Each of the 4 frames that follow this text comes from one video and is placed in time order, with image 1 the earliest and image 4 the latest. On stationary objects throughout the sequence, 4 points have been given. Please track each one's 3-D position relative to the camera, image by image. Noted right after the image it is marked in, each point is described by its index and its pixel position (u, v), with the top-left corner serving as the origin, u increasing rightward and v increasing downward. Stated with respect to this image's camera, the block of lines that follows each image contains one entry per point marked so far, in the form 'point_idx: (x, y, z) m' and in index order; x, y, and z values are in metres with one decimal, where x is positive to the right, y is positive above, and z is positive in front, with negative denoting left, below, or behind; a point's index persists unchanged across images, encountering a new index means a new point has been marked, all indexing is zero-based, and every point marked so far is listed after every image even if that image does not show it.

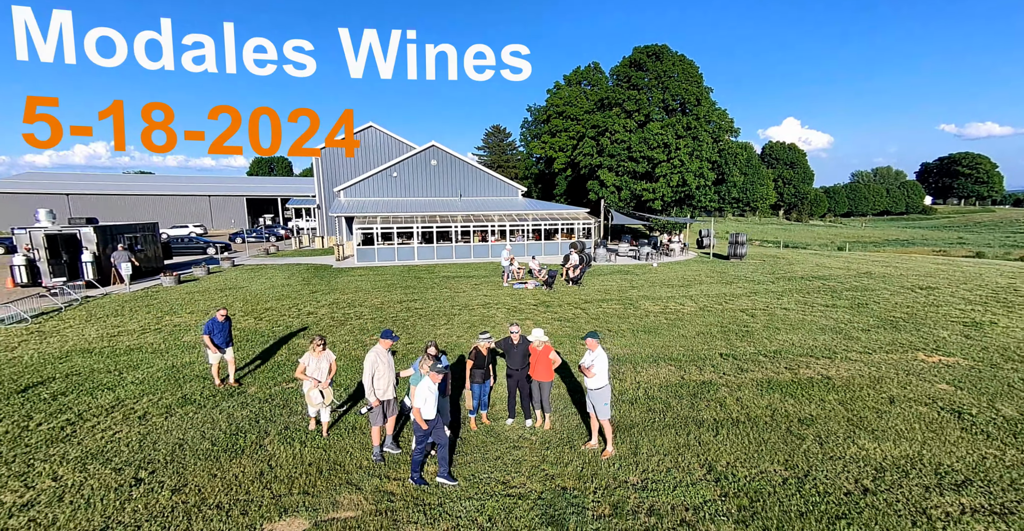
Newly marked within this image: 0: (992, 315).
0: (+14.1, -1.5, +13.9) m
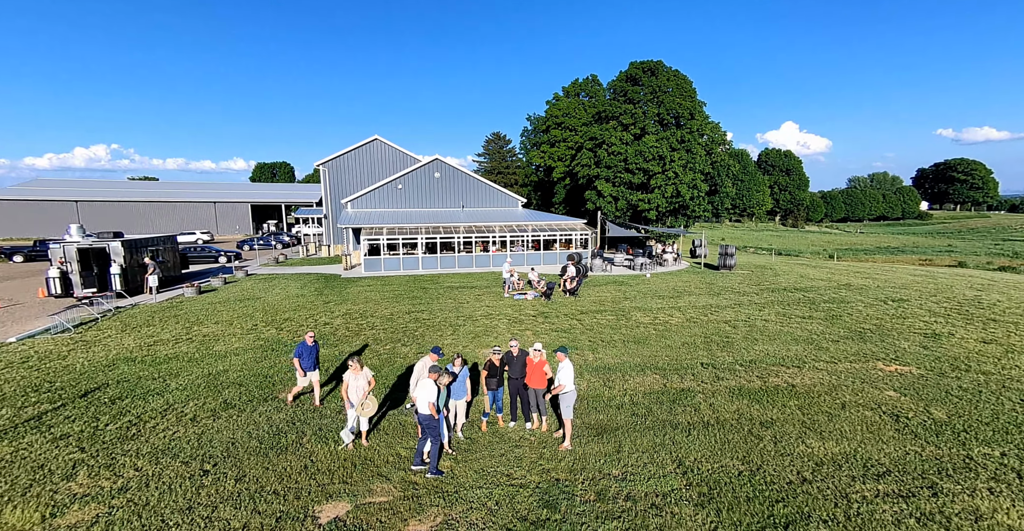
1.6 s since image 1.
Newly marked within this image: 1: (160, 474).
0: (+14.2, -2.0, +15.2) m
1: (-5.4, -3.2, +7.3) m
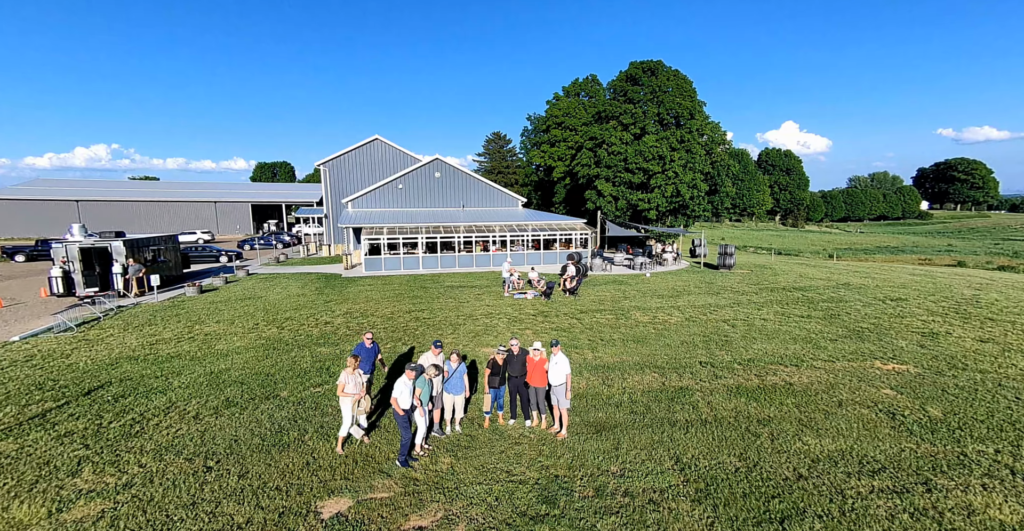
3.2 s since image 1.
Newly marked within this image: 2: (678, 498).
0: (+14.1, -2.0, +15.2) m
1: (-5.4, -3.2, +7.4) m
2: (+2.4, -3.3, +6.8) m
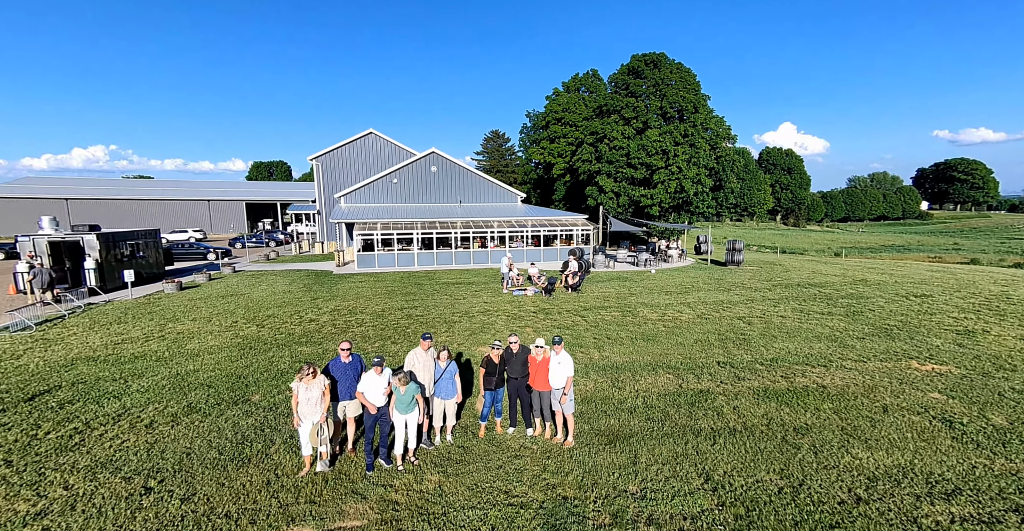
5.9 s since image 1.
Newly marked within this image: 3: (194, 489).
0: (+14.1, -1.7, +14.1) m
1: (-5.4, -3.0, +6.2) m
2: (+2.4, -3.1, +5.6) m
3: (-4.2, -2.9, +6.2) m
